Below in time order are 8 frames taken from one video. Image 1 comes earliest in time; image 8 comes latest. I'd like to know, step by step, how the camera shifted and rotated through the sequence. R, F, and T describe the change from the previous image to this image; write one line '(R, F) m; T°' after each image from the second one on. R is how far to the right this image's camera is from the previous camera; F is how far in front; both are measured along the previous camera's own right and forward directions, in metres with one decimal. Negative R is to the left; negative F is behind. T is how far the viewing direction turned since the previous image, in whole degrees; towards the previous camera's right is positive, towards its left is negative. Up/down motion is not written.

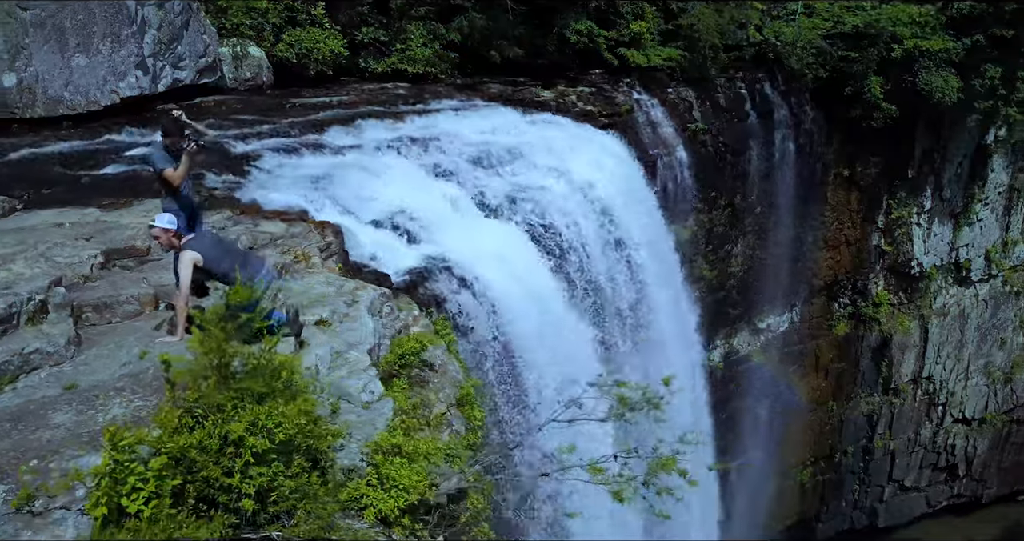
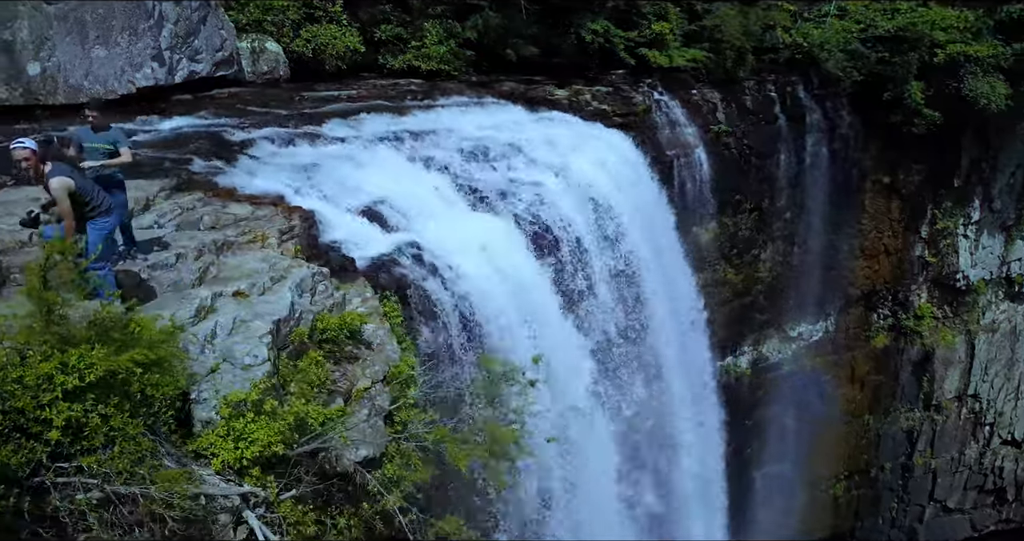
(+0.7, -0.1) m; -5°
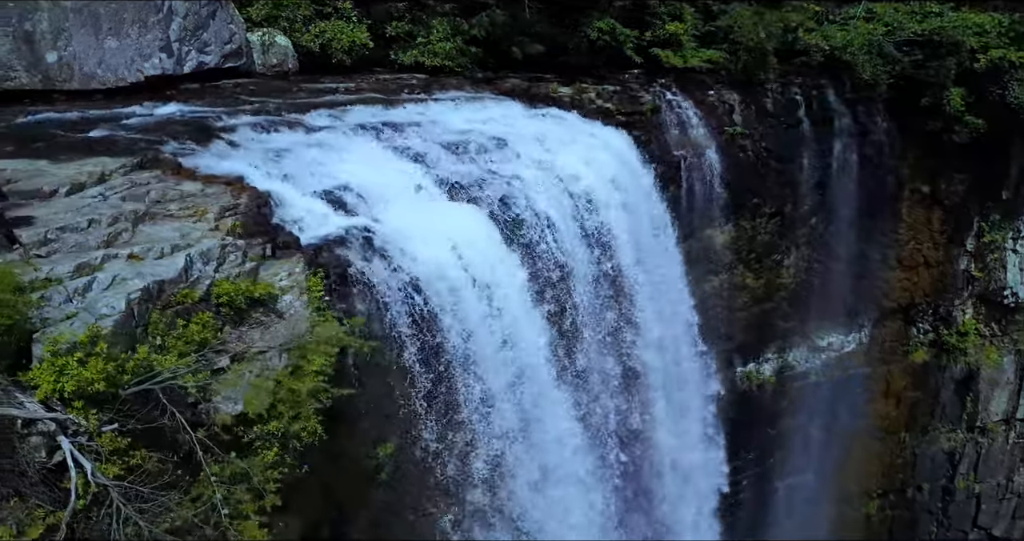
(+1.1, -0.2) m; -6°
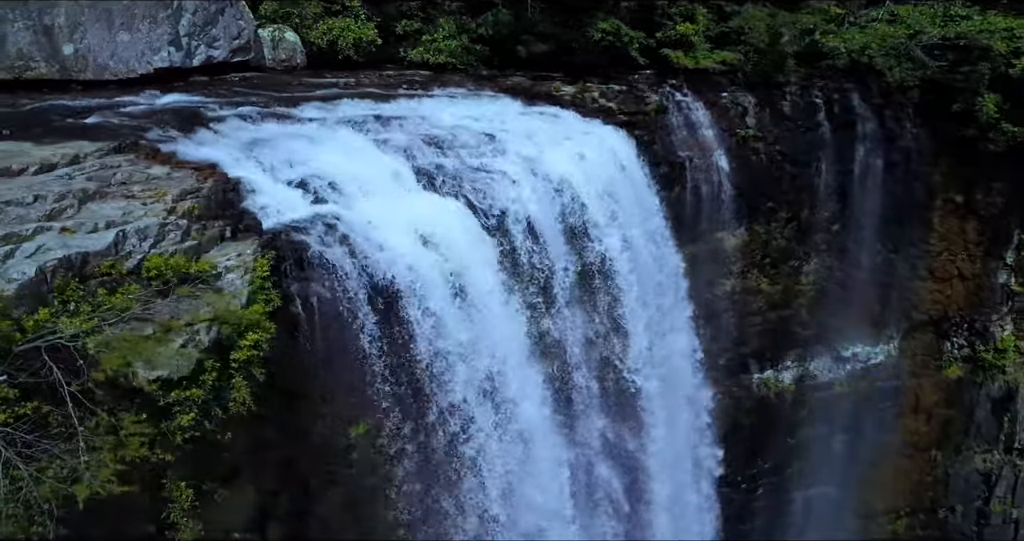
(+0.9, -0.1) m; -5°
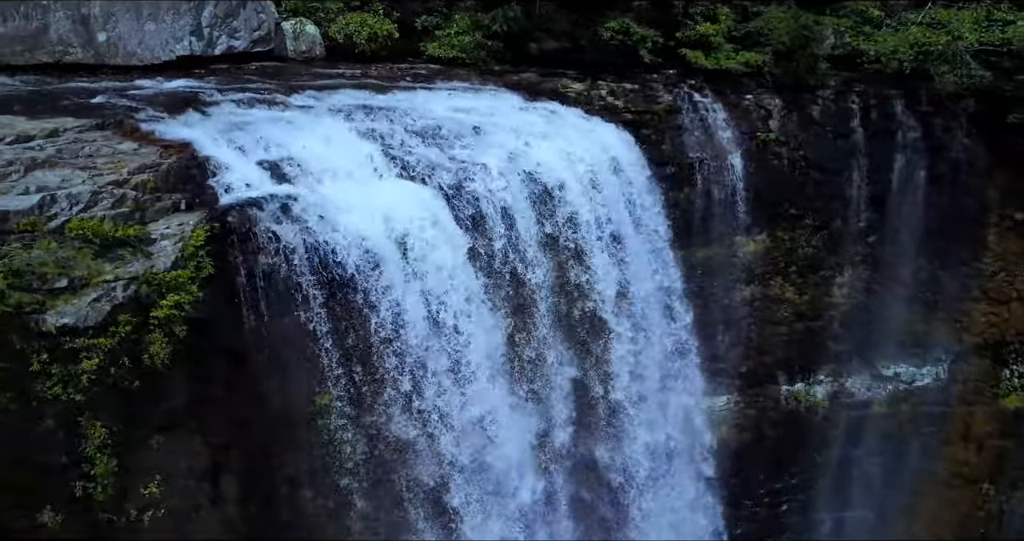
(+1.5, -0.1) m; -8°
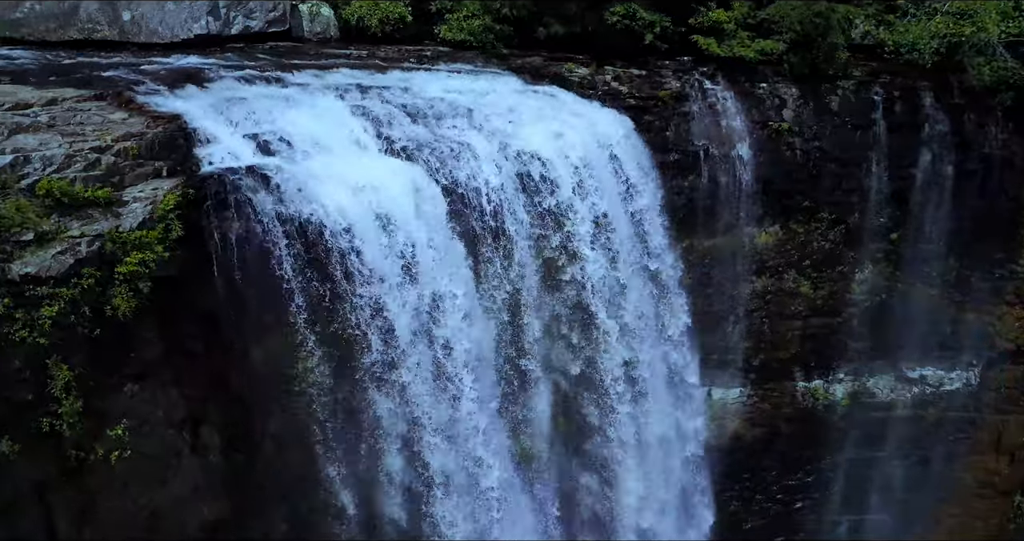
(+1.1, -0.1) m; -6°
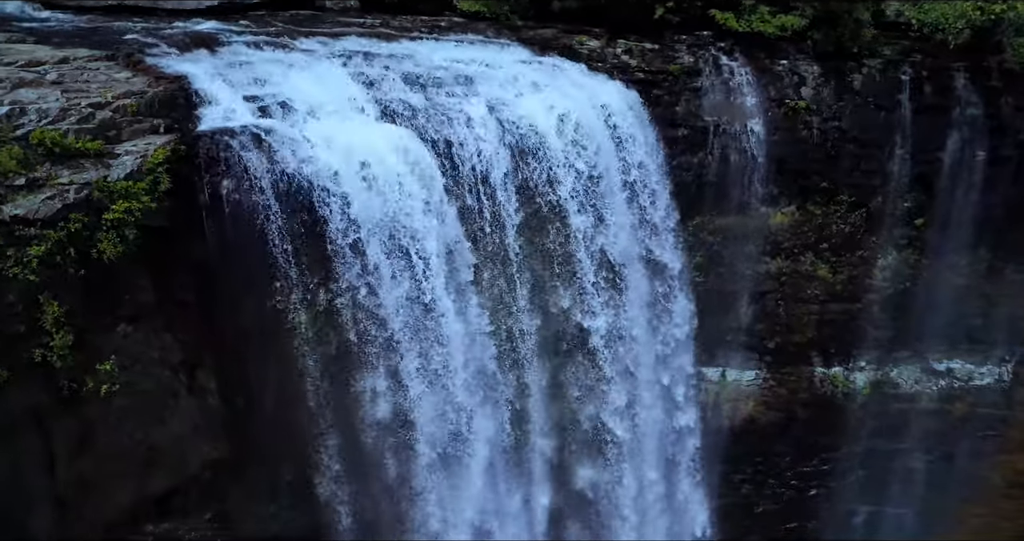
(+1.0, -0.2) m; -6°
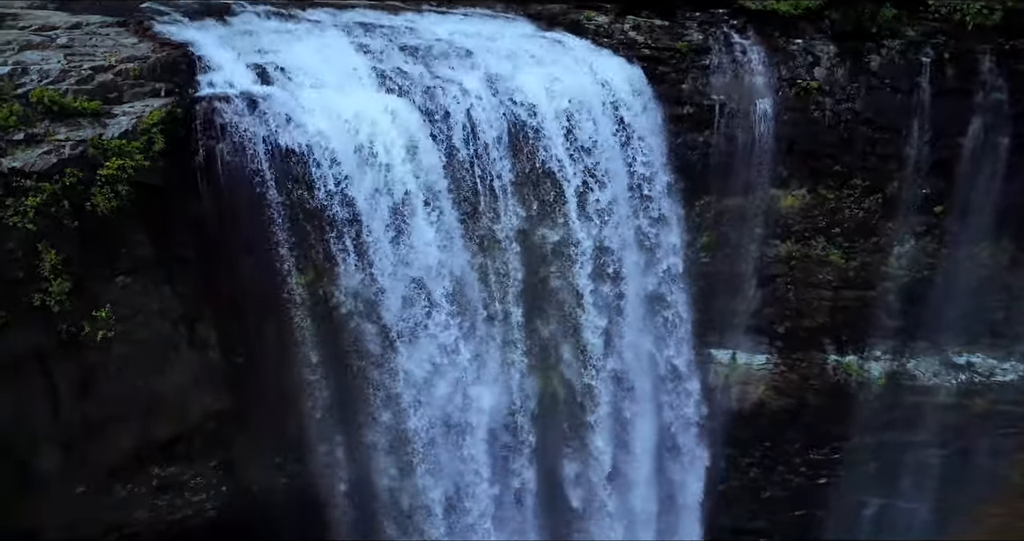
(+0.9, -0.1) m; -5°
